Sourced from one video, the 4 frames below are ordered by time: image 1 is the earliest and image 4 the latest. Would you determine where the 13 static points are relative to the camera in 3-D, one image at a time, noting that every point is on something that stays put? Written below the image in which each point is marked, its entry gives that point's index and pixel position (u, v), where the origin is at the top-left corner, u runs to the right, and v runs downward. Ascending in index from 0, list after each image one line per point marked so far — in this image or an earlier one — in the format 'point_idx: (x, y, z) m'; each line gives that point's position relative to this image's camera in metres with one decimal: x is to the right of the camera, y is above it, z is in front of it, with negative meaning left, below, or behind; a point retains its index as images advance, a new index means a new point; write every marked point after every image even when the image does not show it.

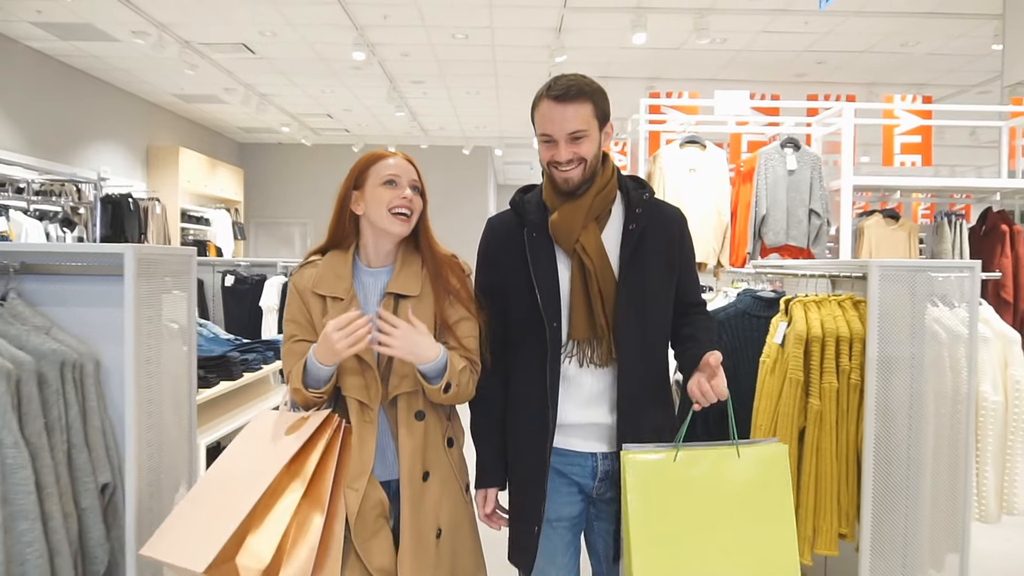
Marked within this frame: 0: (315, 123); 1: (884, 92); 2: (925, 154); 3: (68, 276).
0: (-3.0, +2.5, +11.0) m
1: (+4.2, +2.2, +8.3) m
2: (+3.9, +1.3, +6.8) m
3: (-1.0, 0.0, +1.7) m
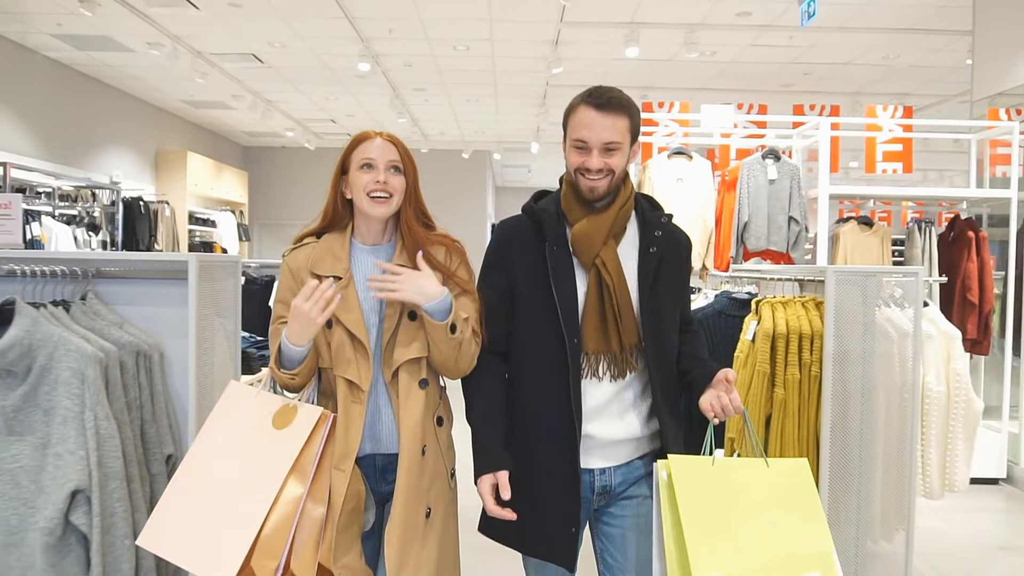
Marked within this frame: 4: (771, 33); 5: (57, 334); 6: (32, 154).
0: (-3.0, +2.5, +11.3) m
1: (+4.2, +2.2, +8.6) m
2: (+3.9, +1.2, +7.2) m
3: (-1.0, 0.0, +2.0) m
4: (+2.3, +2.3, +6.5) m
5: (-1.0, -0.1, +1.7) m
6: (-4.8, +1.3, +7.3) m
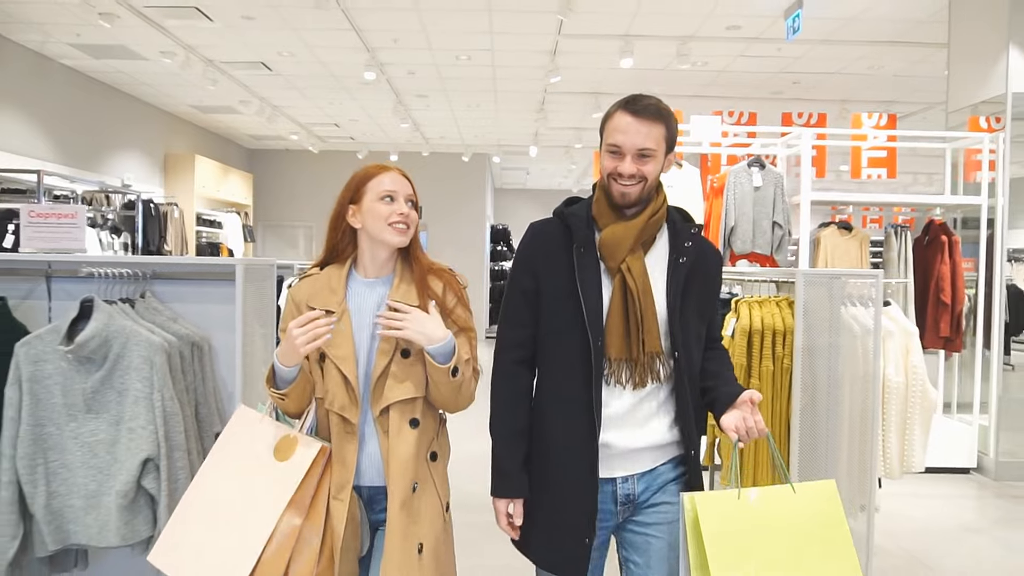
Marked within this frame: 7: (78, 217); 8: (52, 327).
0: (-3.0, +2.5, +11.5) m
1: (+4.2, +2.2, +8.9) m
2: (+3.9, +1.2, +7.5) m
3: (-1.0, 0.0, +2.3) m
4: (+2.3, +2.3, +6.8) m
5: (-1.0, -0.1, +2.0) m
6: (-4.8, +1.3, +7.6) m
7: (-1.3, +0.2, +2.3) m
8: (-1.2, -0.1, +2.0) m
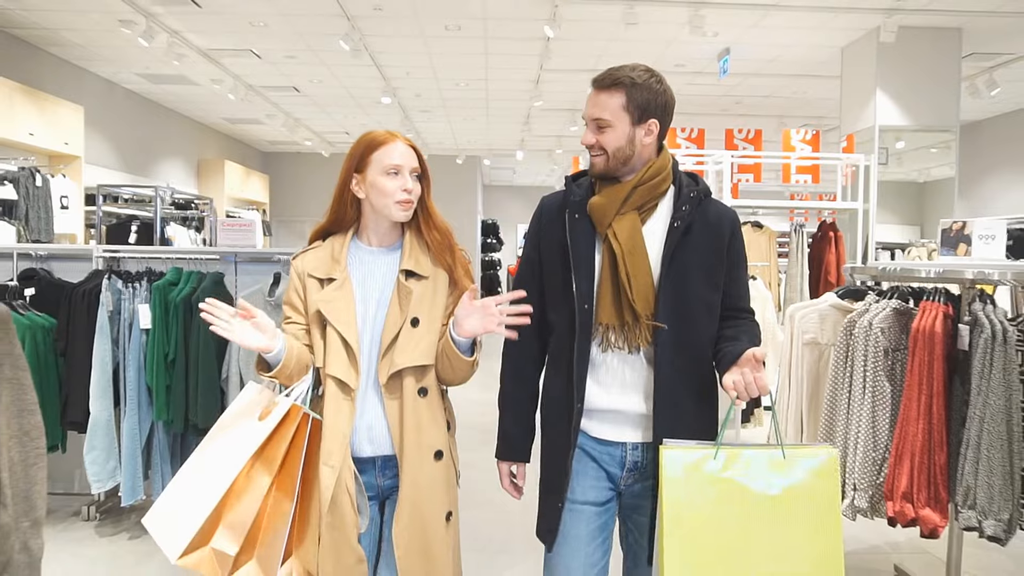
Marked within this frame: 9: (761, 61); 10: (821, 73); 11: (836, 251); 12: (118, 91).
0: (-3.2, +2.7, +13.1) m
1: (+4.0, +2.4, +10.6) m
2: (+3.7, +1.4, +9.1) m
3: (-1.0, +0.1, +3.8) m
4: (+2.2, +2.4, +8.4) m
5: (-1.0, 0.0, +3.6) m
6: (-4.9, +1.5, +9.1) m
7: (-1.4, +0.3, +3.8) m
8: (-1.2, 0.0, +3.5) m
9: (+2.6, +2.4, +7.8) m
10: (+3.5, +2.4, +8.2) m
11: (+3.0, +0.3, +6.8) m
12: (-5.0, +2.5, +9.3) m
